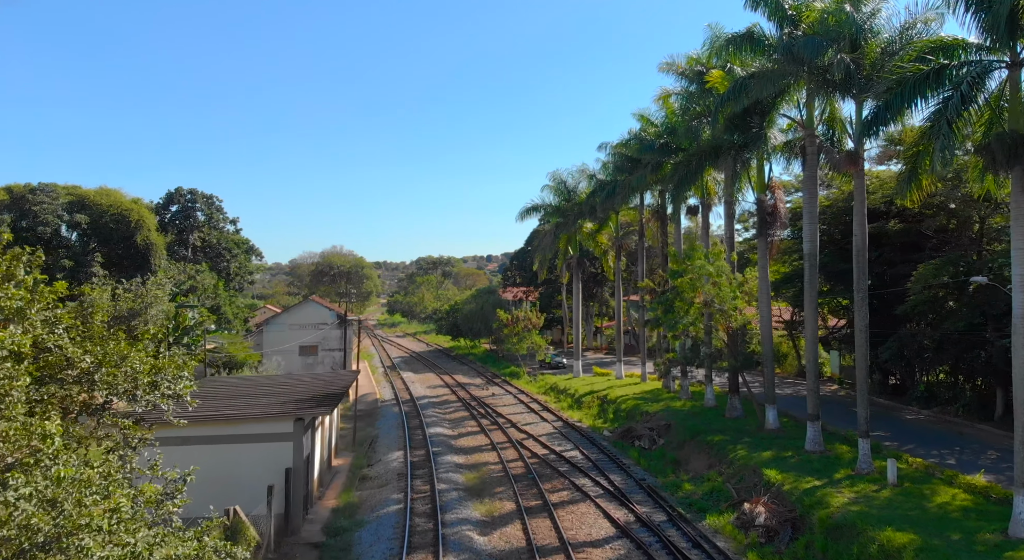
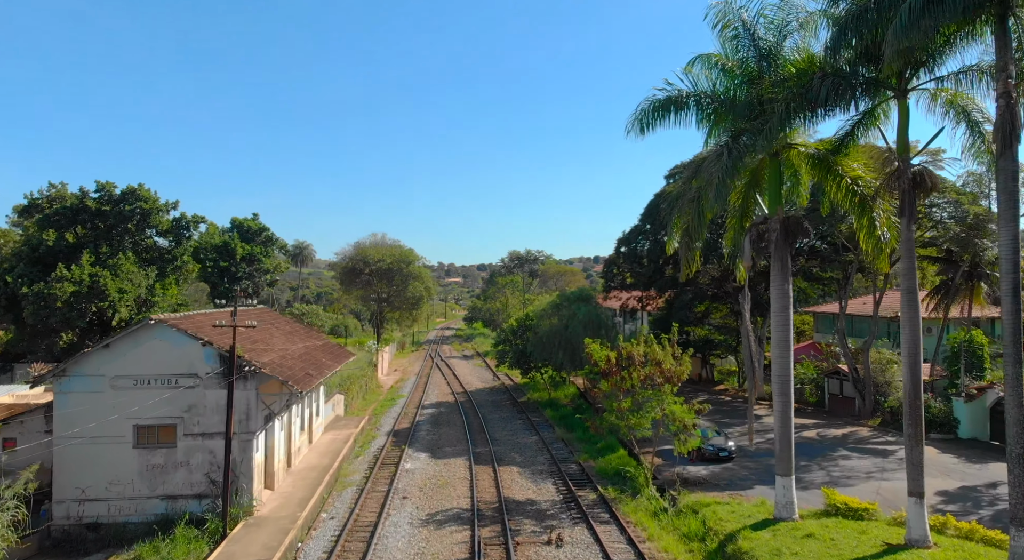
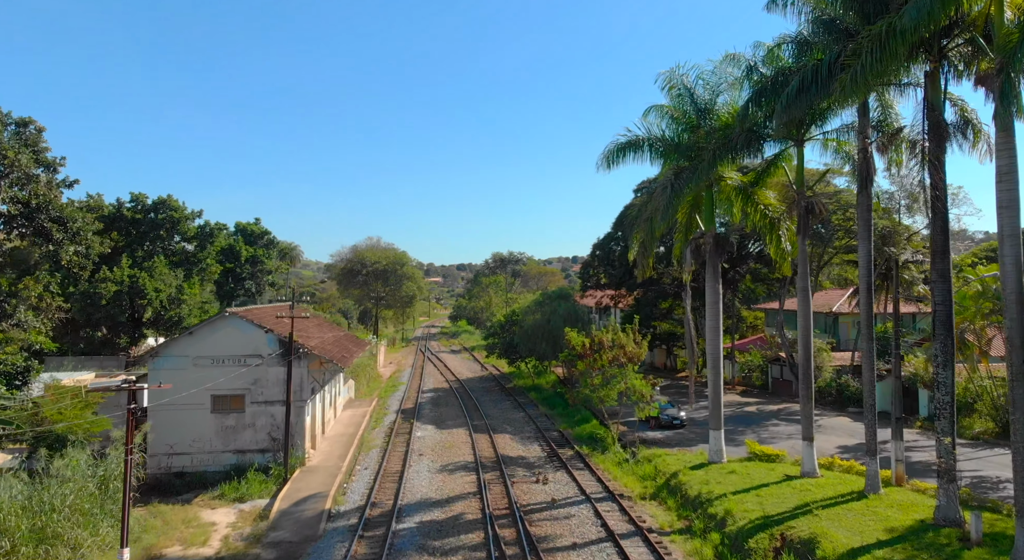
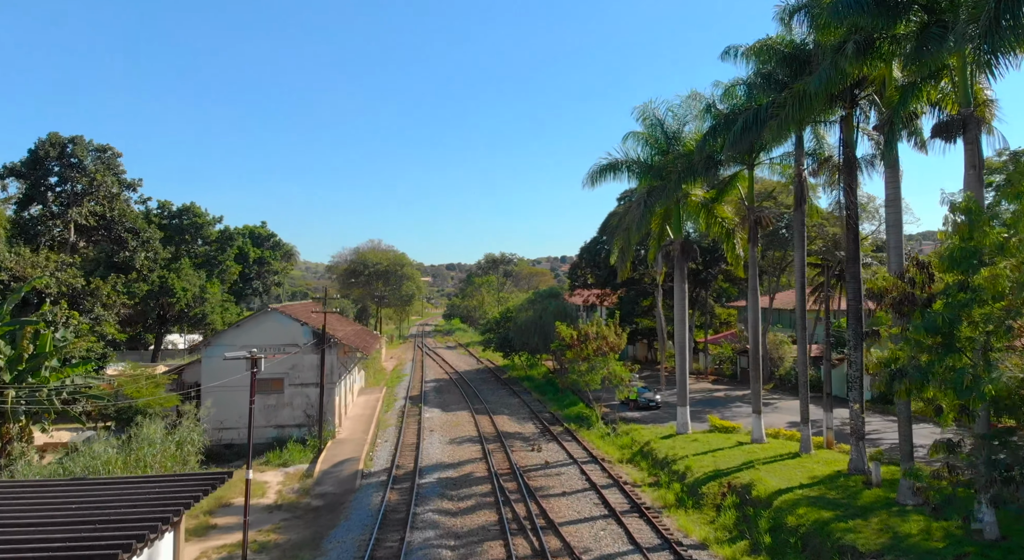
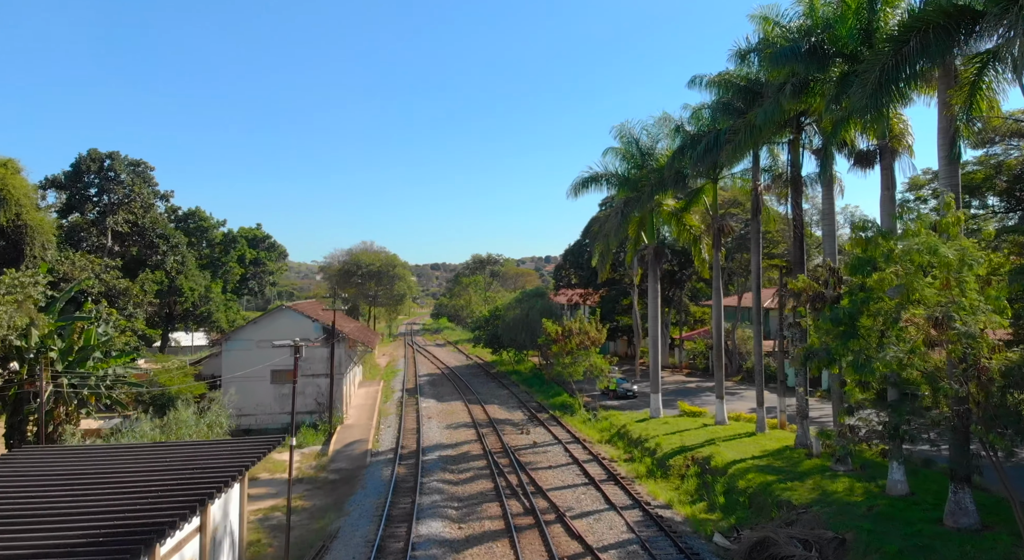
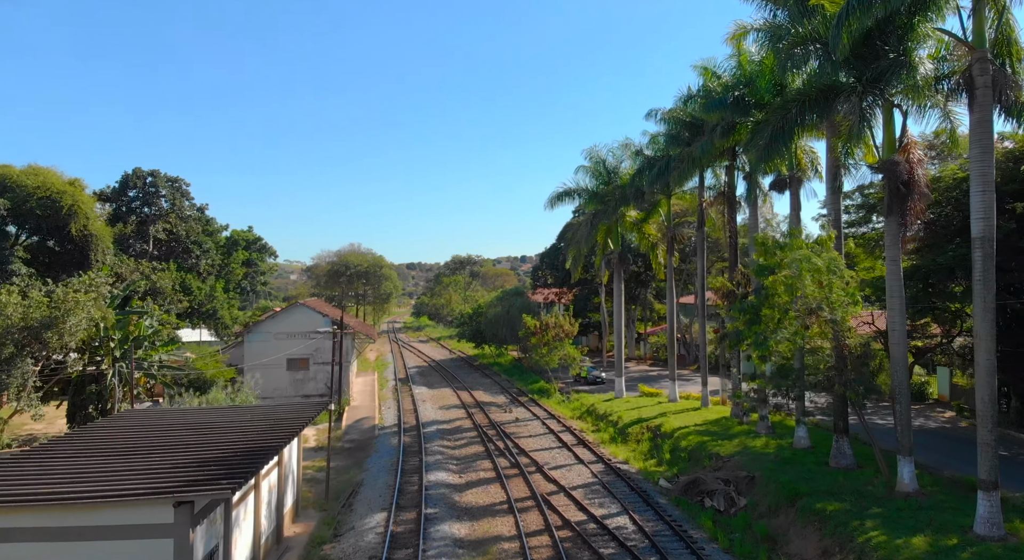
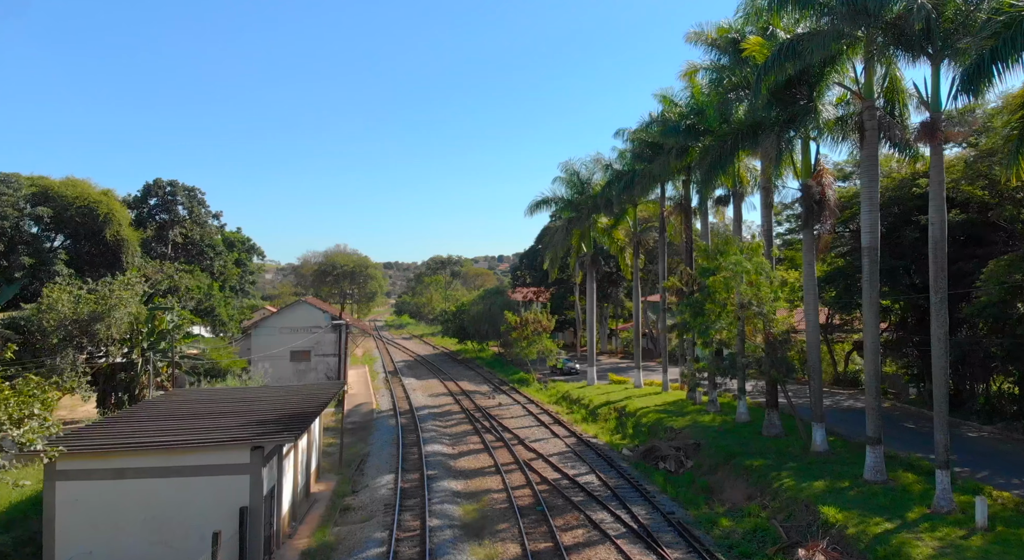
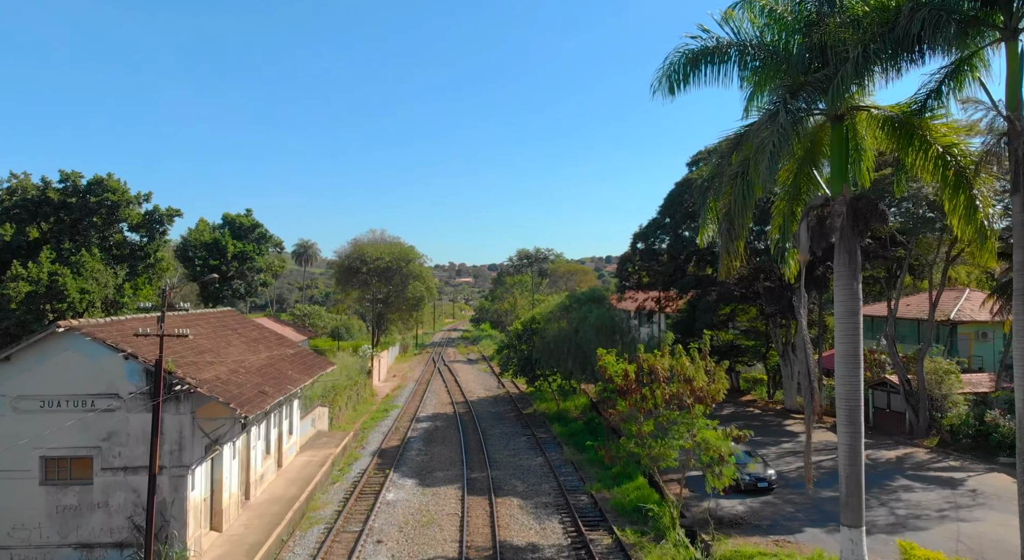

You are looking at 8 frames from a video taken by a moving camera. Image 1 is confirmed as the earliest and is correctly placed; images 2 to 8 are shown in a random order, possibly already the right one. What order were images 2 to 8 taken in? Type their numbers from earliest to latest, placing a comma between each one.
7, 6, 5, 4, 3, 2, 8
